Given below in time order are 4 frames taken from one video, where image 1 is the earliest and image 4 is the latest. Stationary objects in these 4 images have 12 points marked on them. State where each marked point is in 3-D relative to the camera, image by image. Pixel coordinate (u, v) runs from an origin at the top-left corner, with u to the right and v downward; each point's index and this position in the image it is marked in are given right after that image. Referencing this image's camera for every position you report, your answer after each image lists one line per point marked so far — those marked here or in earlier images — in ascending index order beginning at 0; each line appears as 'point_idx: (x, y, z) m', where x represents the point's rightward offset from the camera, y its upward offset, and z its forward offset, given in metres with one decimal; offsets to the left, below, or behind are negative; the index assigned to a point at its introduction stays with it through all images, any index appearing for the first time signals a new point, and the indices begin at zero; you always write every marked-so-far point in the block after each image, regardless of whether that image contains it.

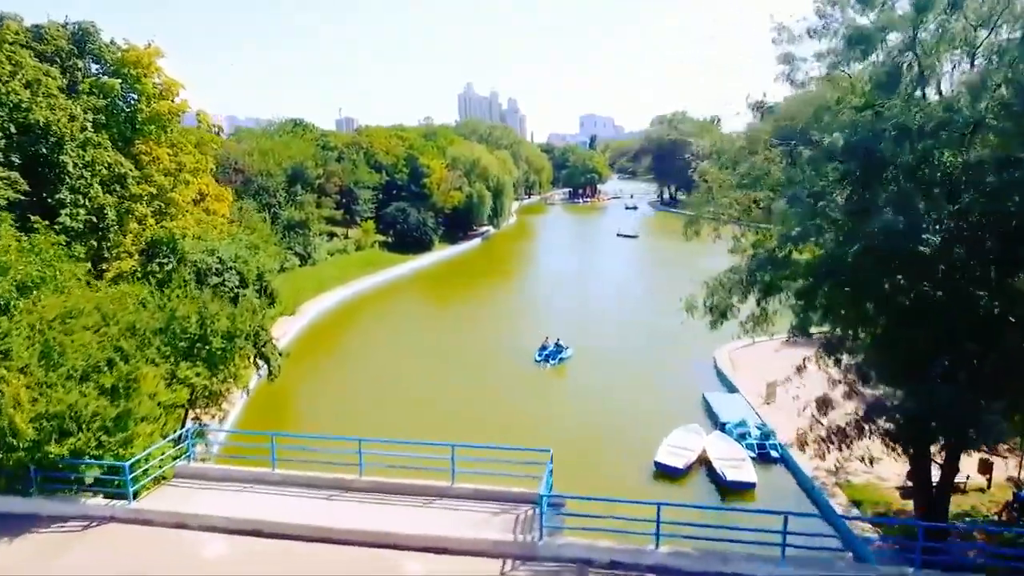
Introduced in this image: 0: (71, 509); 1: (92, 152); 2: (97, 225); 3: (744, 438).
0: (-5.0, -2.5, +7.8) m
1: (-10.3, +3.3, +17.0) m
2: (-10.2, +1.5, +16.9) m
3: (+4.7, -3.0, +13.8) m
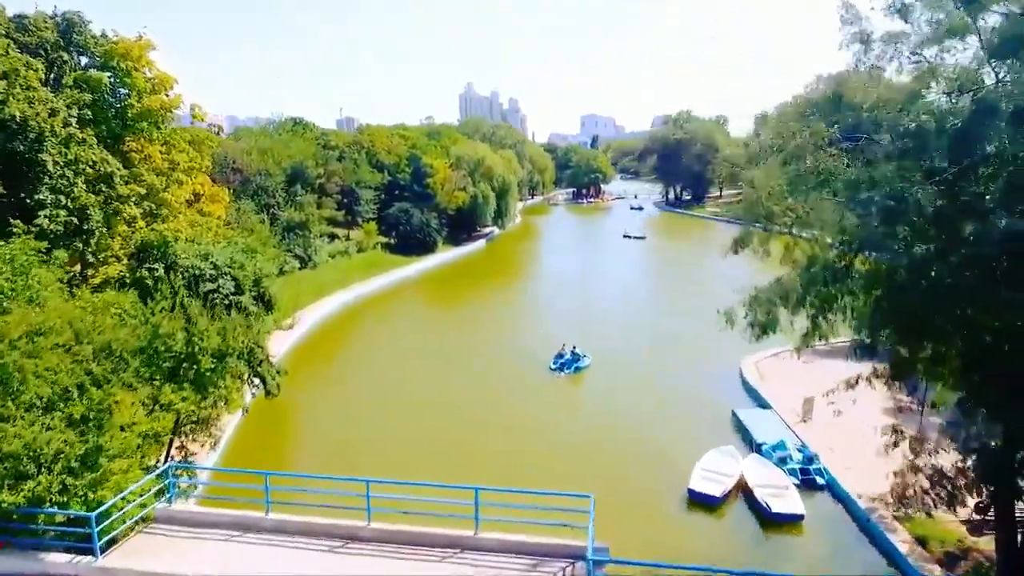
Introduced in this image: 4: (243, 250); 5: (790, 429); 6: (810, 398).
0: (-4.7, -2.7, +6.7) m
1: (-10.0, +3.2, +15.8) m
2: (-9.8, +1.4, +15.7) m
3: (+5.0, -3.2, +12.7) m
4: (-7.7, +1.1, +19.9) m
5: (+5.9, -3.0, +14.5) m
6: (+6.5, -2.4, +15.0) m
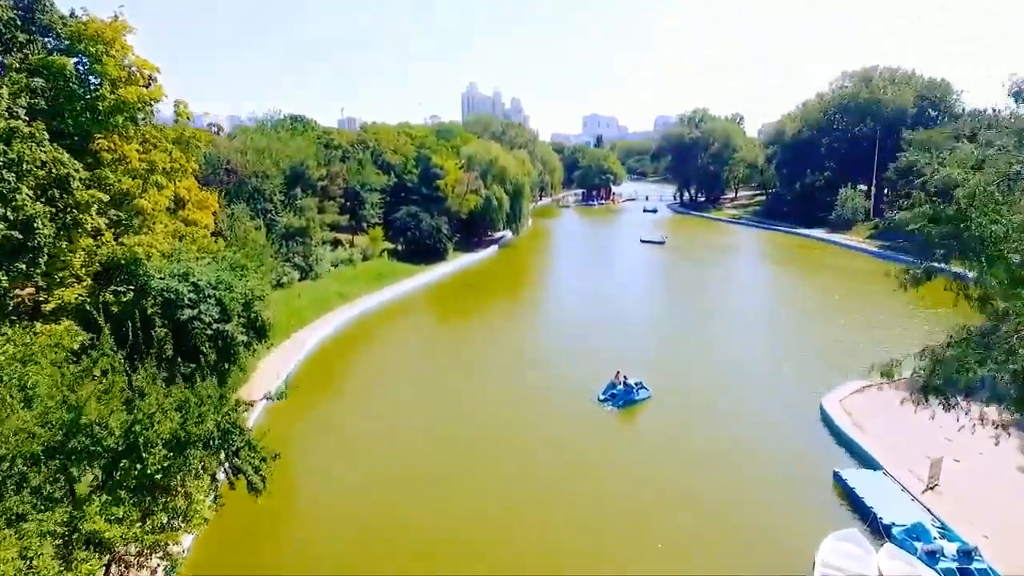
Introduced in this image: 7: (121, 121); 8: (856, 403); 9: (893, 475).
0: (-3.8, -3.2, +3.7) m
1: (-9.1, +2.6, +12.8) m
2: (-8.9, +0.8, +12.7) m
3: (+5.9, -3.8, +9.7) m
4: (-6.9, +0.6, +16.9) m
5: (+6.7, -3.5, +11.5) m
6: (+7.4, -3.0, +12.0) m
7: (-10.1, +4.3, +17.7) m
8: (+8.5, -2.8, +17.3) m
9: (+6.7, -3.3, +12.2) m
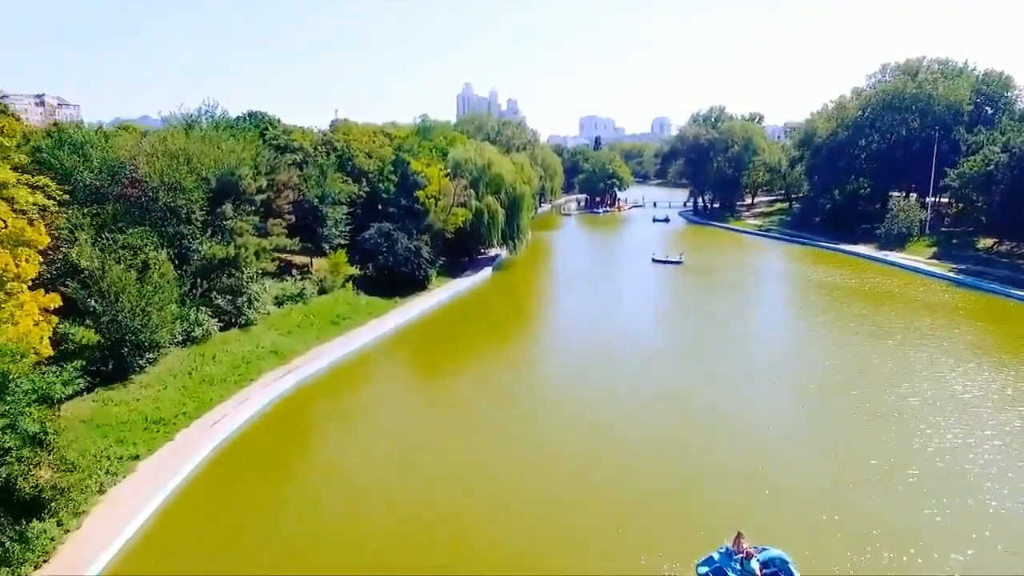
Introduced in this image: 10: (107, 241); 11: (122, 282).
0: (-3.8, -4.8, -4.0) m
1: (-9.1, +1.0, +5.2) m
2: (-8.9, -0.8, +5.1) m
3: (+5.9, -5.4, +2.1) m
4: (-6.9, -1.1, +9.3) m
5: (+6.7, -5.1, +3.9) m
6: (+7.4, -4.6, +4.4) m
7: (-10.1, +2.7, +10.1) m
8: (+8.5, -4.4, +9.7) m
9: (+6.7, -4.9, +4.6) m
10: (-11.2, +1.5, +19.3) m
11: (-9.7, +0.5, +17.8) m
